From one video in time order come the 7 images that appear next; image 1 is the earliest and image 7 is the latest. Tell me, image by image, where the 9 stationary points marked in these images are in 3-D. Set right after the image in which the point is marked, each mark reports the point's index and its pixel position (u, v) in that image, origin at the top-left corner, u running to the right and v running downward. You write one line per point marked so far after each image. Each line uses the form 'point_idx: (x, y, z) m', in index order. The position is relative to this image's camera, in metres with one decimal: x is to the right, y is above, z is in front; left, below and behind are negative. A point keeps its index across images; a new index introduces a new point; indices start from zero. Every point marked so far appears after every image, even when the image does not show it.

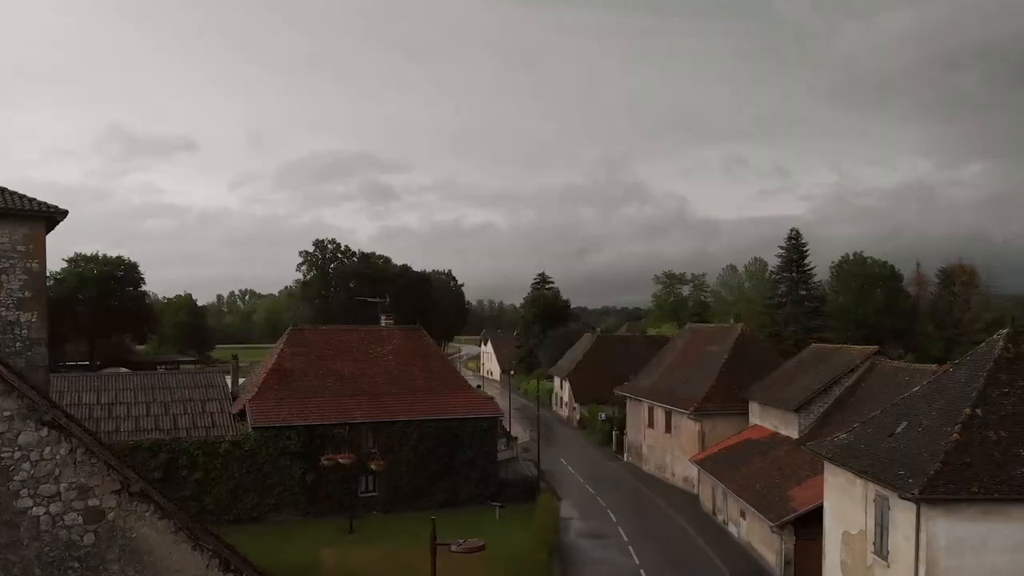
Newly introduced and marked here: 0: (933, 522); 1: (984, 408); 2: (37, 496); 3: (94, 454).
0: (+7.6, -4.2, +13.9) m
1: (+9.2, -2.3, +15.2) m
2: (-5.1, -2.2, +8.5) m
3: (-4.6, -1.8, +8.6) m
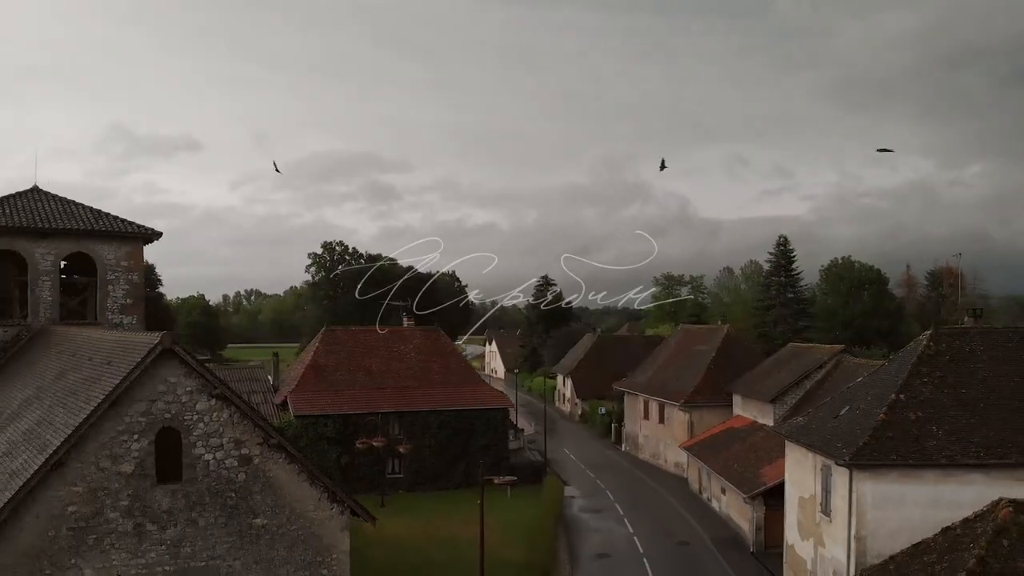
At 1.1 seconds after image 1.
0: (+7.9, -4.4, +17.6) m
1: (+9.6, -2.6, +18.9) m
2: (-4.7, -2.4, +12.2) m
3: (-4.2, -2.1, +12.3) m
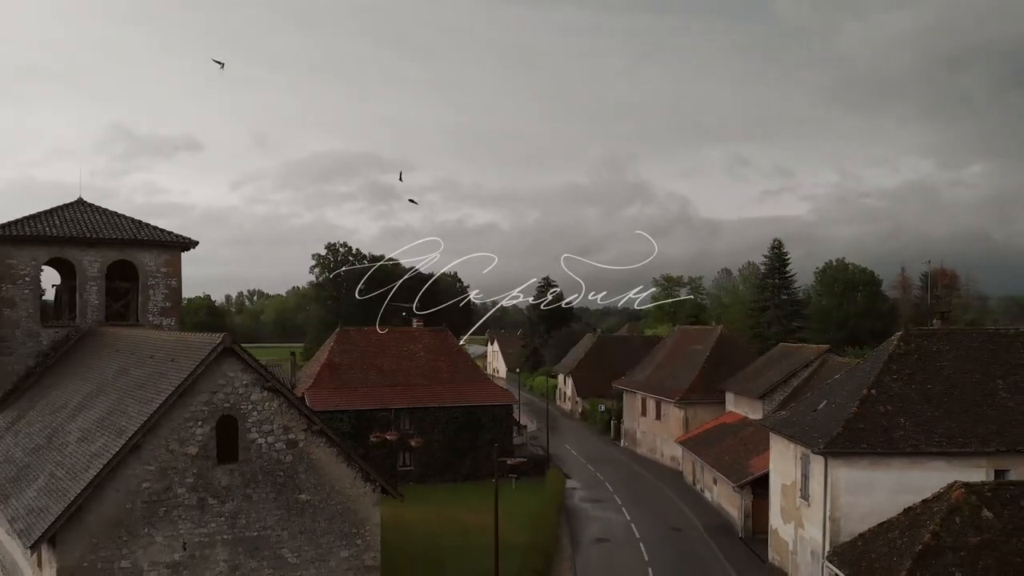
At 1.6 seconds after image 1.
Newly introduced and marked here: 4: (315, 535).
0: (+8.1, -4.5, +19.5) m
1: (+9.8, -2.7, +20.8) m
2: (-4.5, -2.6, +14.1) m
3: (-4.0, -2.2, +14.2) m
4: (-3.7, -4.6, +14.6) m
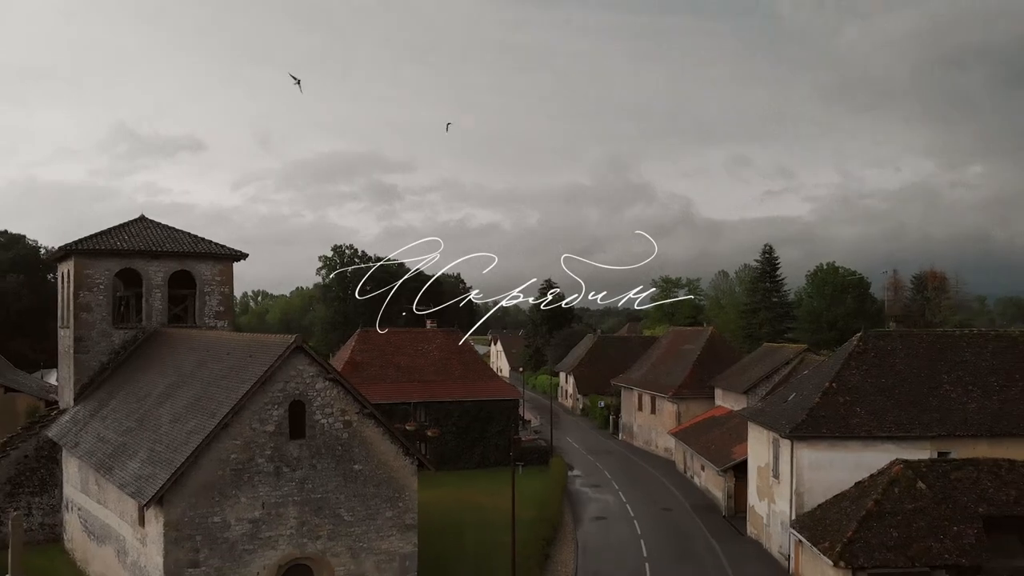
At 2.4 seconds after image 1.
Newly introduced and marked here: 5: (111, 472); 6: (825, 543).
0: (+8.4, -4.8, +22.8) m
1: (+10.1, -2.9, +24.1) m
2: (-4.2, -2.8, +17.4) m
3: (-3.7, -2.4, +17.5) m
4: (-3.4, -4.8, +17.9) m
5: (-9.5, -4.3, +18.4) m
6: (+7.9, -6.4, +19.6) m
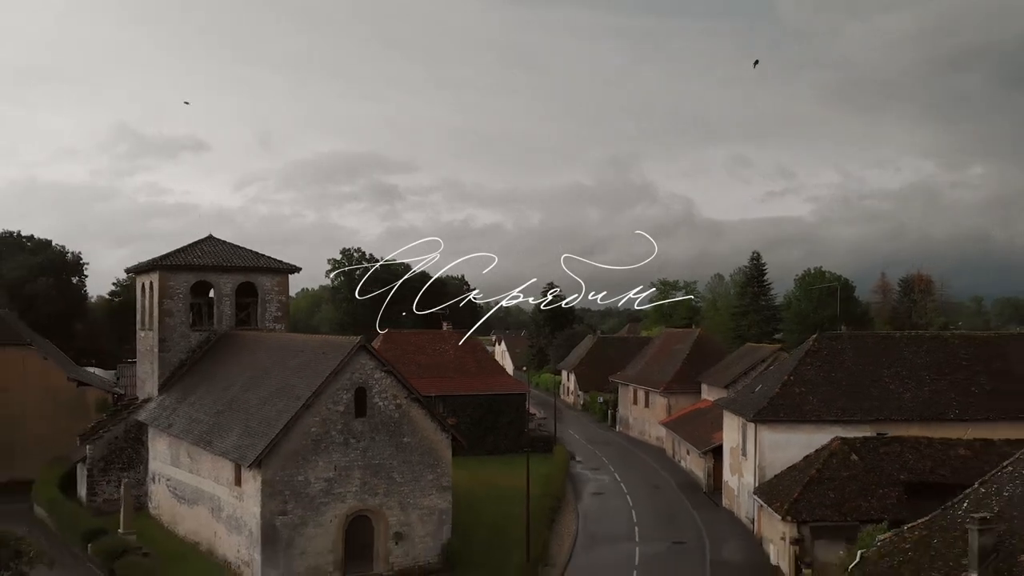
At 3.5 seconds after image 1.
0: (+8.9, -5.1, +27.6) m
1: (+10.5, -3.3, +28.9) m
2: (-3.8, -3.1, +22.2) m
3: (-3.2, -2.7, +22.4) m
4: (-2.9, -5.2, +22.8) m
5: (-9.0, -4.7, +23.3) m
6: (+8.4, -6.8, +24.4) m
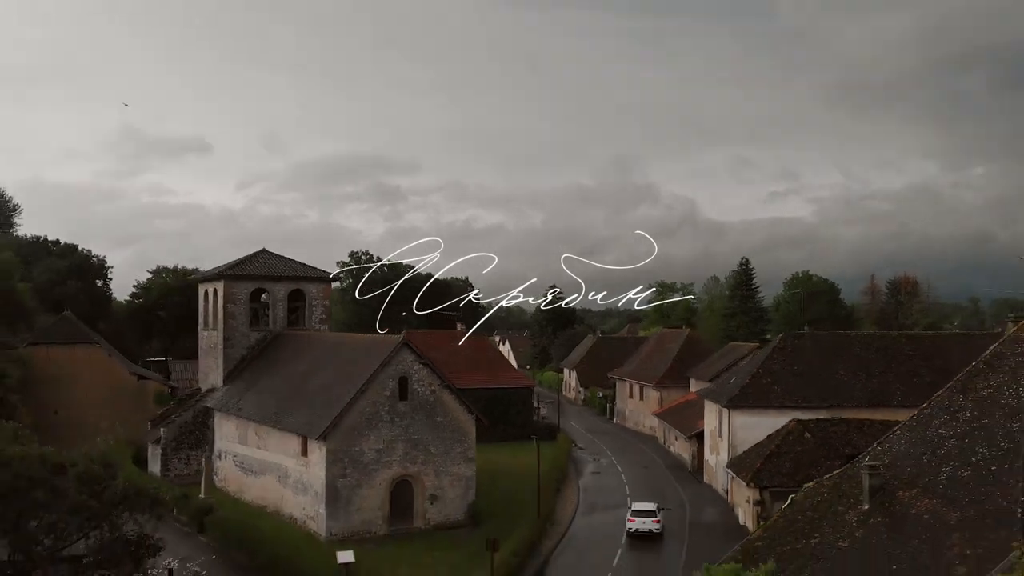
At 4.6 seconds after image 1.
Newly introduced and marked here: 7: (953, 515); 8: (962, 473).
0: (+9.4, -5.4, +32.8) m
1: (+11.1, -3.6, +34.1) m
2: (-3.3, -3.4, +27.5) m
3: (-2.8, -3.0, +27.6) m
4: (-2.4, -5.4, +28.0) m
5: (-8.5, -5.0, +28.5) m
6: (+8.9, -7.1, +29.7) m
7: (+9.5, -4.9, +16.7) m
8: (+10.2, -4.2, +17.5) m
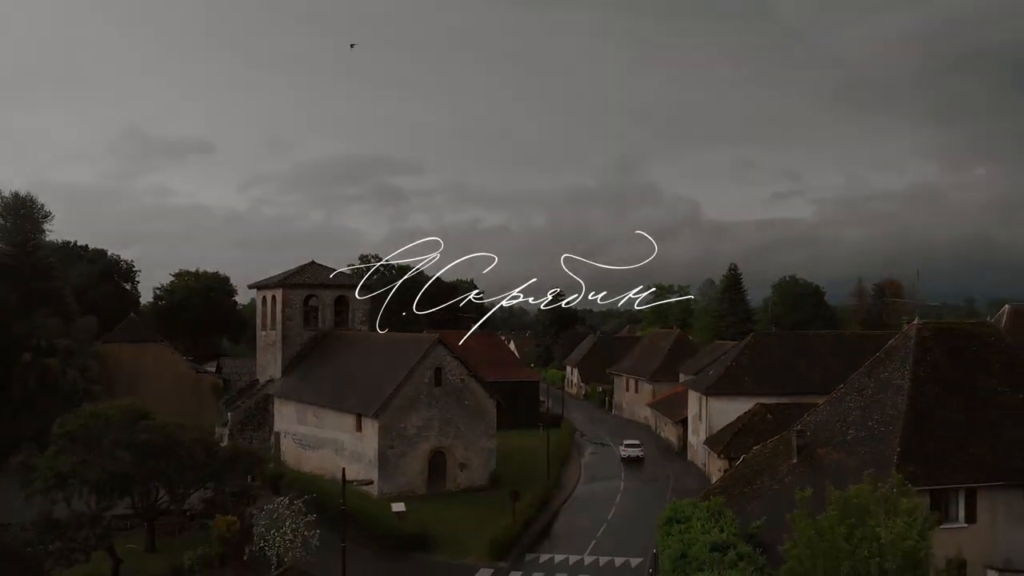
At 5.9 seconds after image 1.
0: (+10.0, -5.7, +39.3) m
1: (+11.7, -3.9, +40.6) m
2: (-2.6, -3.7, +33.9) m
3: (-2.1, -3.4, +34.1) m
4: (-1.8, -5.8, +34.4) m
5: (-7.9, -5.3, +35.0) m
6: (+9.5, -7.4, +36.1) m
7: (+10.2, -5.2, +23.1) m
8: (+10.8, -4.5, +23.9) m
